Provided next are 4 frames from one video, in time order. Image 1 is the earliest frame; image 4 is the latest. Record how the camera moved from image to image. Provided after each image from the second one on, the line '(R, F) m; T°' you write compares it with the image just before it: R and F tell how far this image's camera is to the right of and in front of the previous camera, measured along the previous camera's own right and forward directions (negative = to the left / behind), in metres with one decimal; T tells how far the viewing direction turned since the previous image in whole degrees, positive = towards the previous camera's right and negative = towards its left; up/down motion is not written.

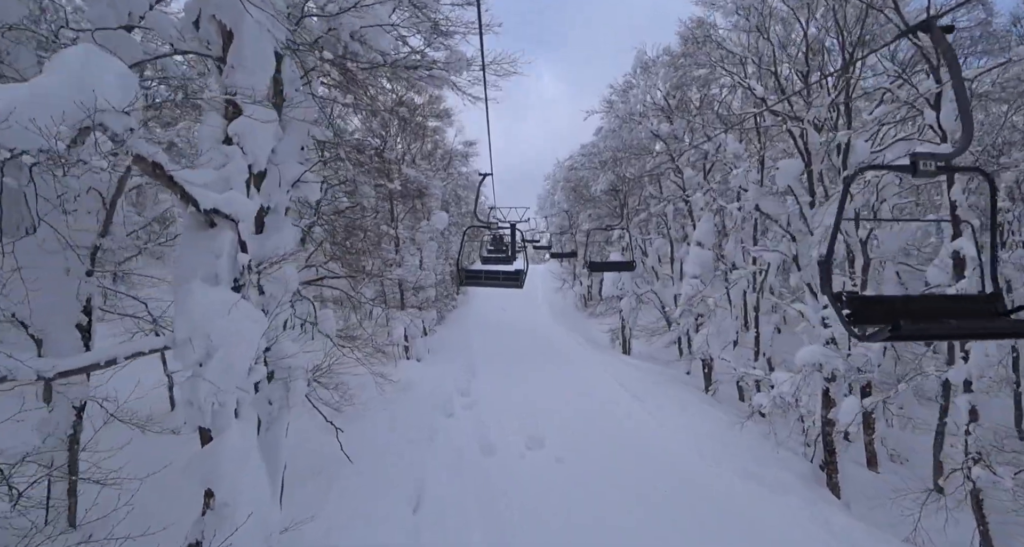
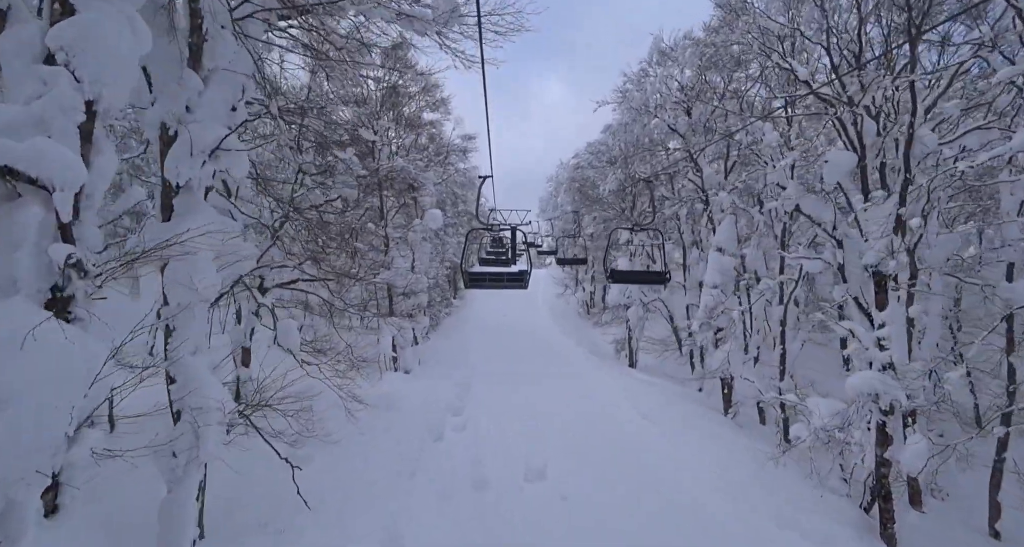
(0.0, +1.9) m; 0°
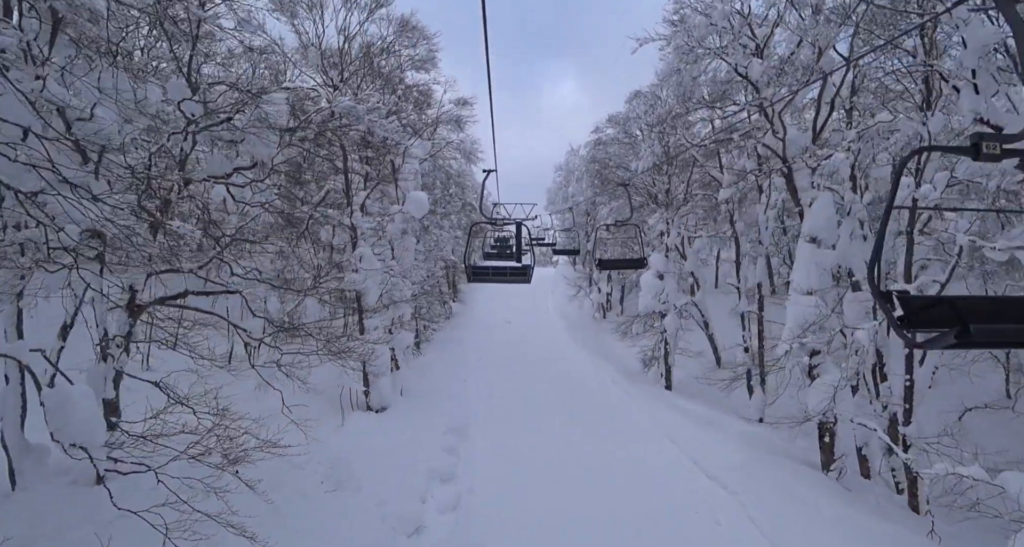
(-0.1, +4.9) m; 0°
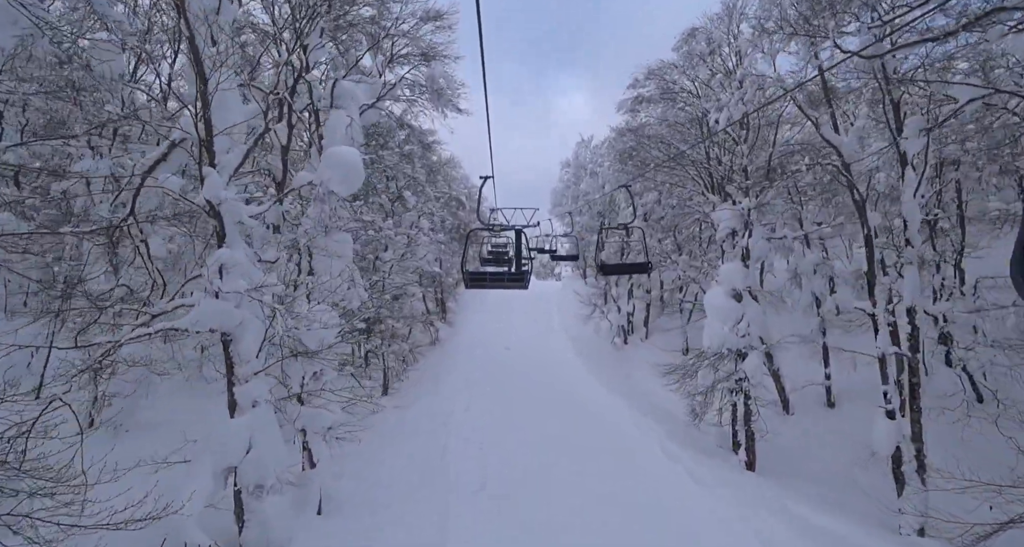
(-0.1, +7.0) m; 0°
